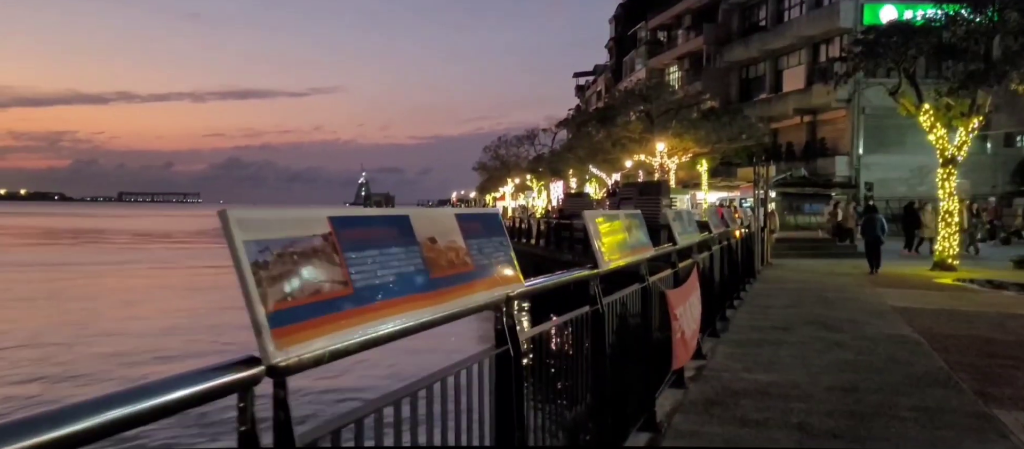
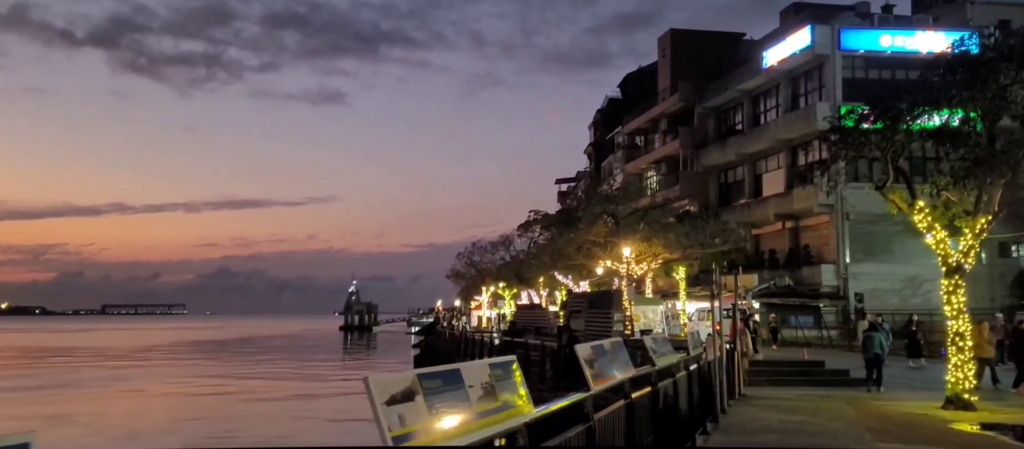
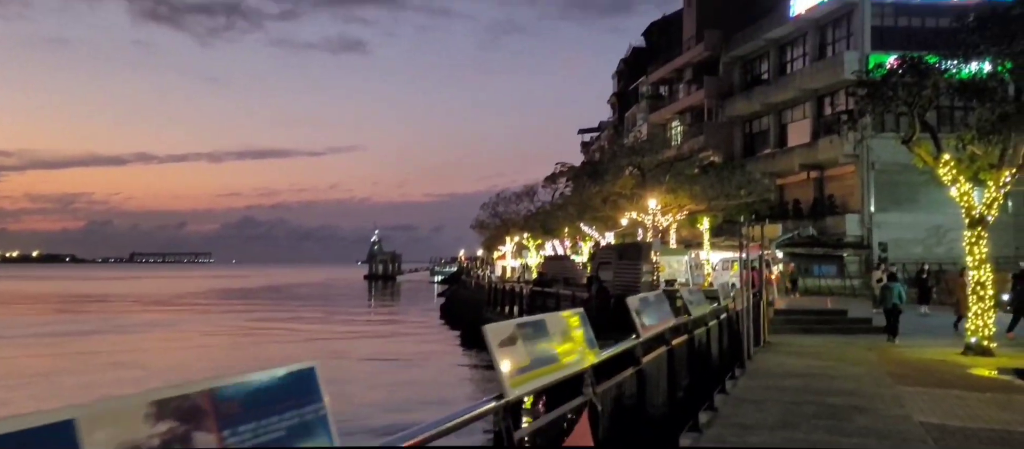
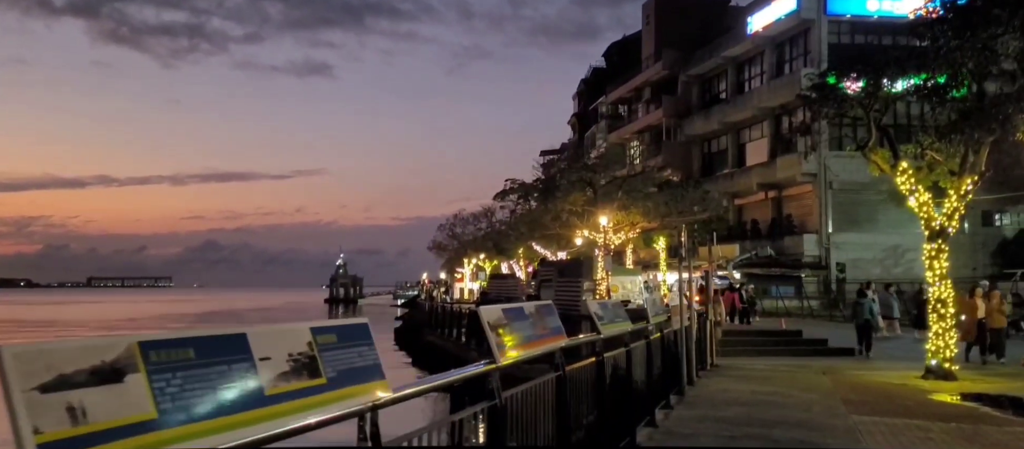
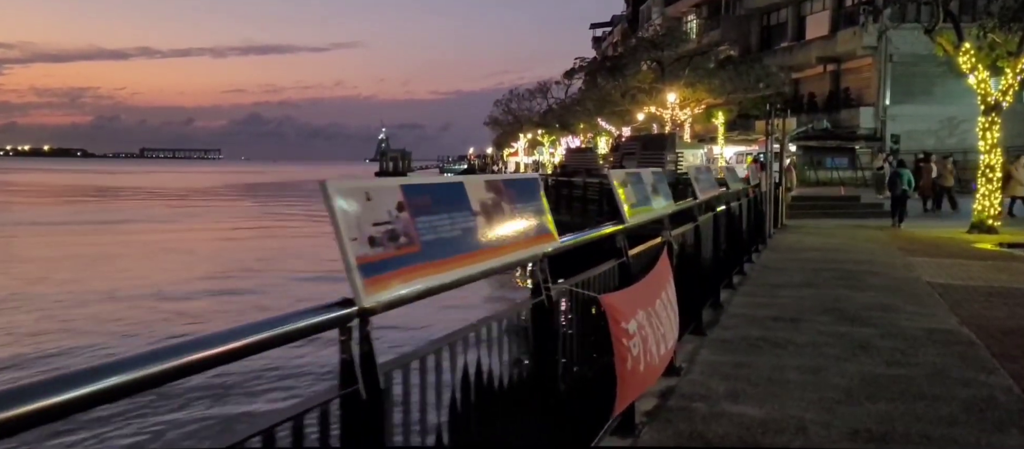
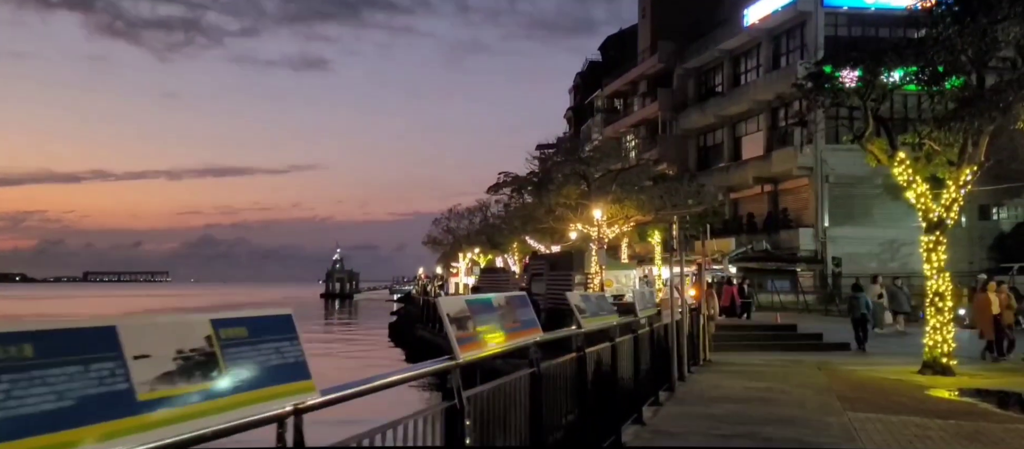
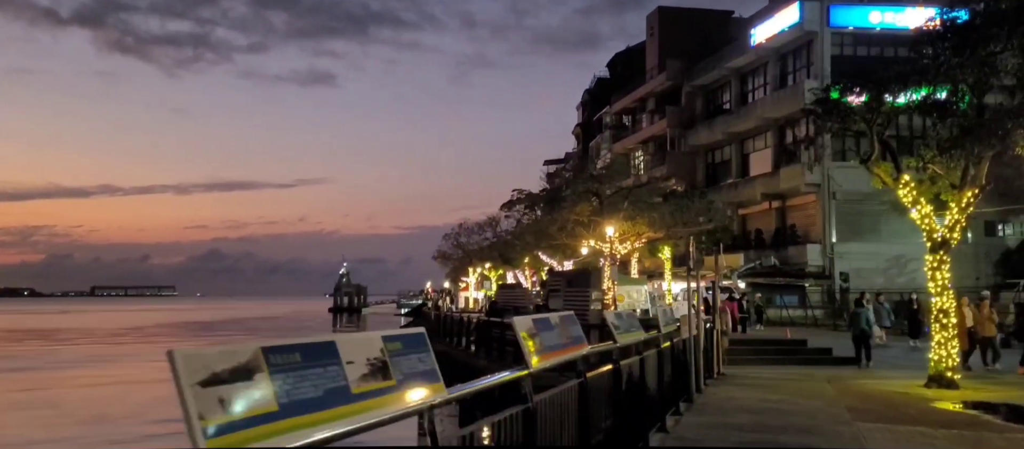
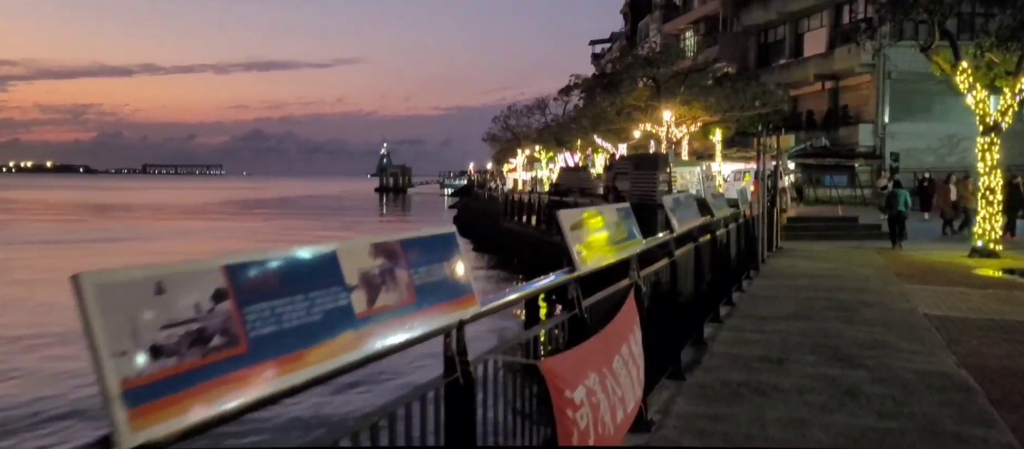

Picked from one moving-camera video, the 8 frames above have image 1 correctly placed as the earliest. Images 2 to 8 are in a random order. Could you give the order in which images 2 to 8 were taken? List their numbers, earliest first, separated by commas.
5, 8, 3, 2, 7, 4, 6
